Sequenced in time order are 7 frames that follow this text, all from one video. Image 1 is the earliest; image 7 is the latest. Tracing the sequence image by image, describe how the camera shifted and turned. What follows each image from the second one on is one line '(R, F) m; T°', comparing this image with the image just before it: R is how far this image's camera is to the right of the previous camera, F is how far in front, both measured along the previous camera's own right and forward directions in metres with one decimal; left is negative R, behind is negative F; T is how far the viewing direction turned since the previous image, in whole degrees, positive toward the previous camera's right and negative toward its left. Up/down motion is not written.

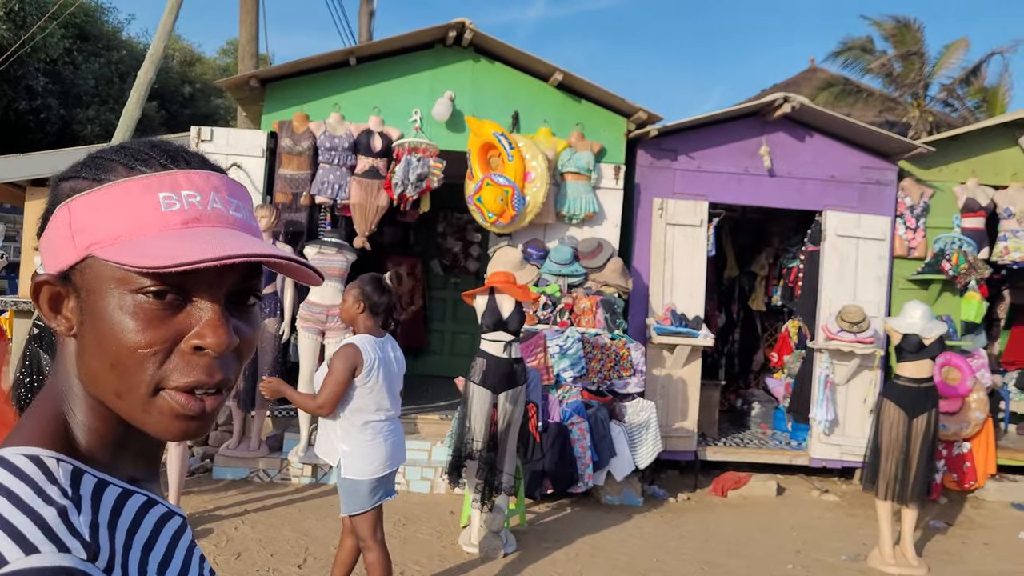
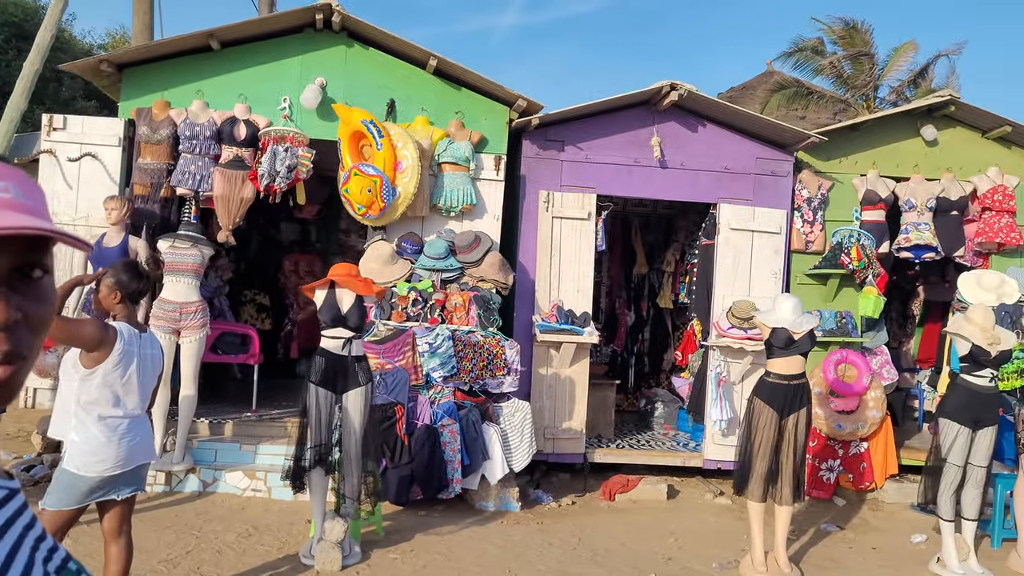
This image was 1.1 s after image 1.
(+0.6, +0.3) m; +2°
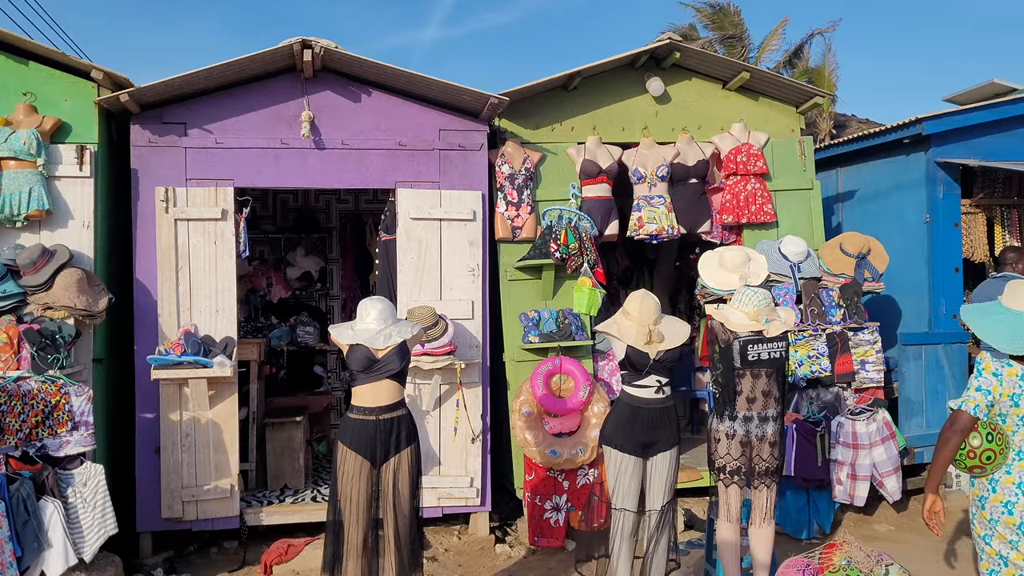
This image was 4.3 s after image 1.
(+1.6, +1.2) m; +4°
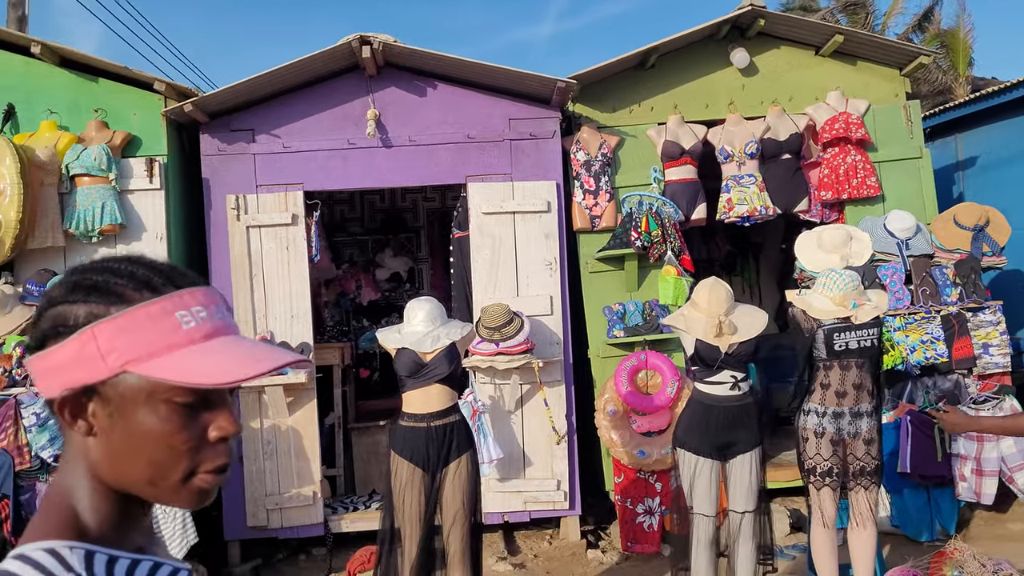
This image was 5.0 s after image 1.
(+0.2, +0.2) m; -8°
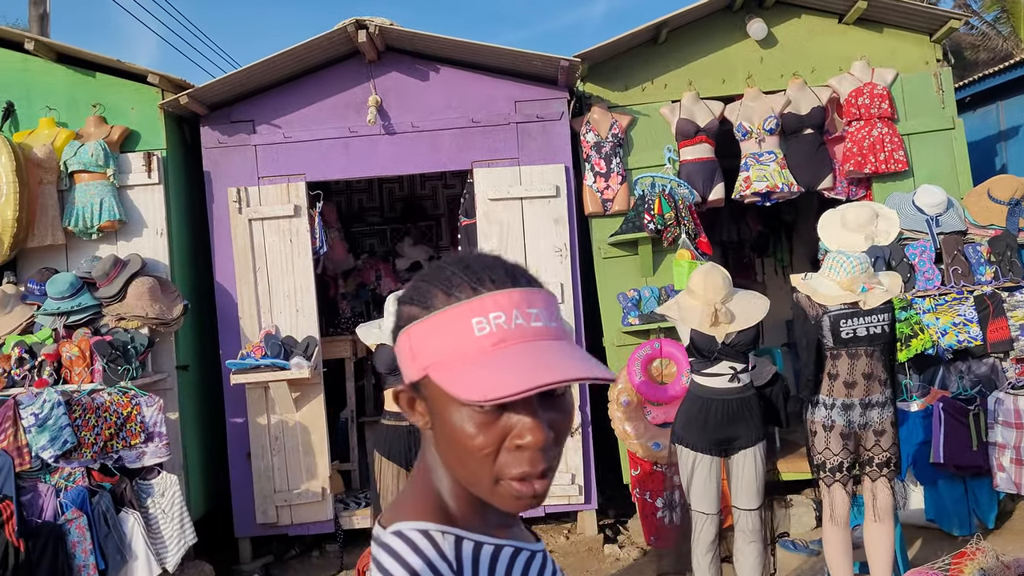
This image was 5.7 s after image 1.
(+0.2, +0.2) m; -3°
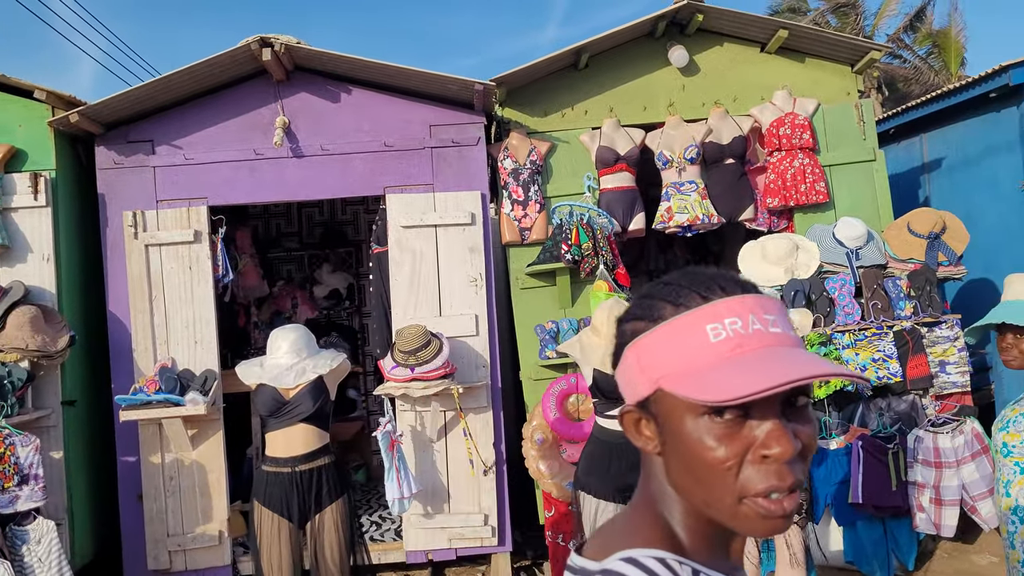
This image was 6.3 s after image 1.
(+0.2, +0.2) m; +3°
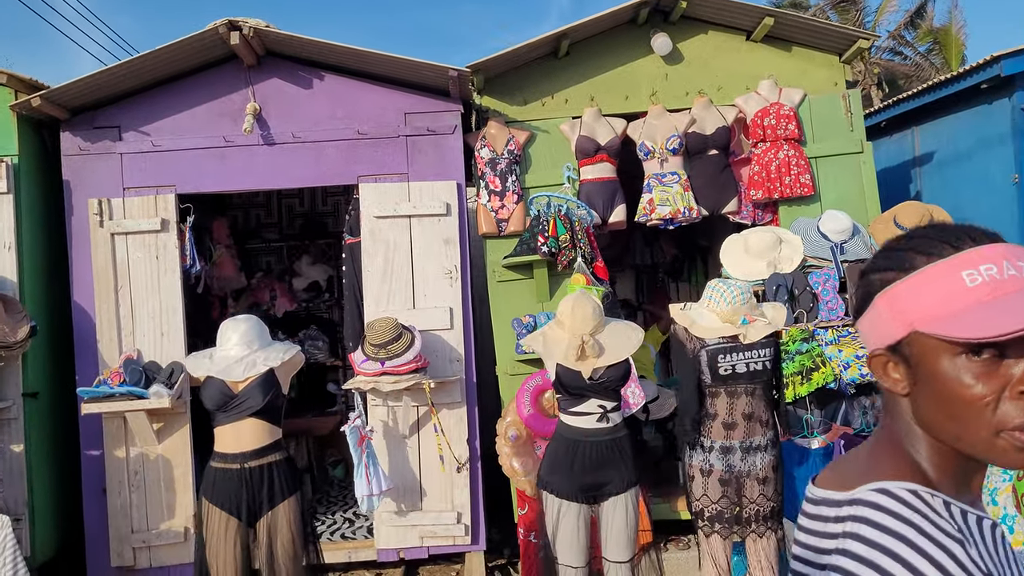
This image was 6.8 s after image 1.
(+0.1, +0.1) m; 0°
